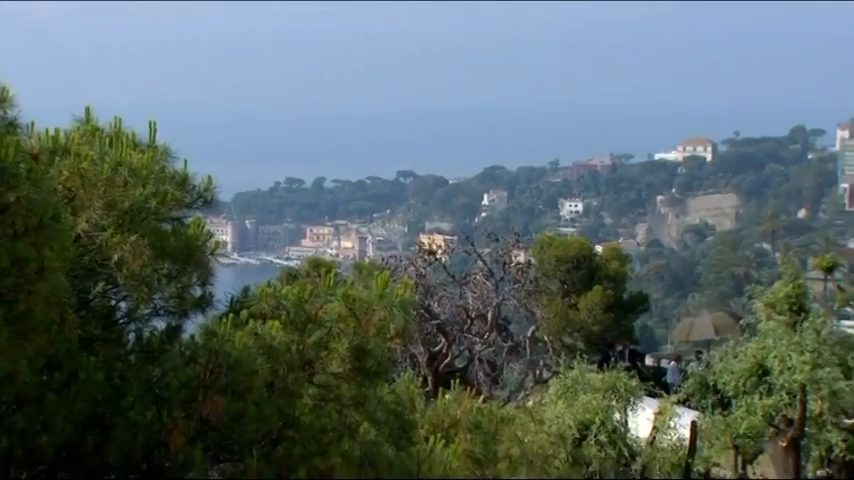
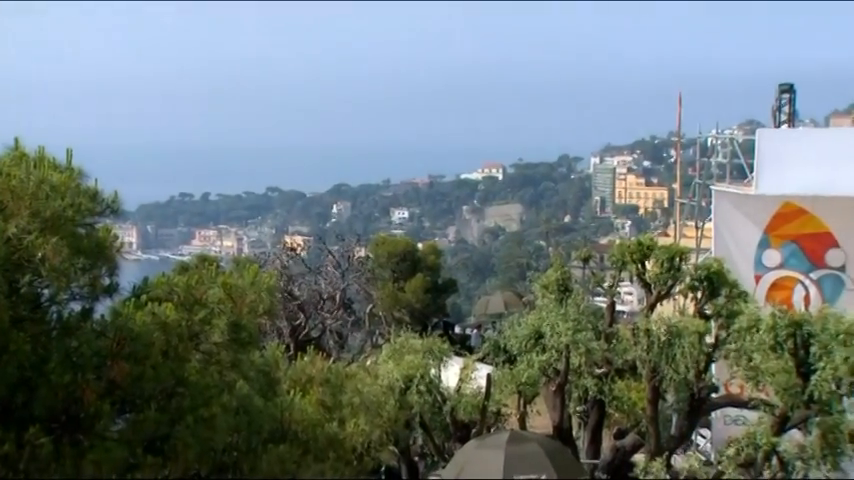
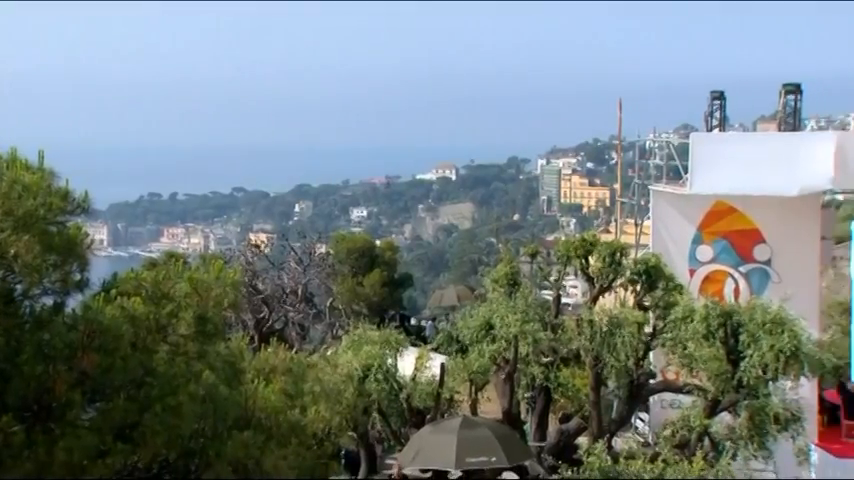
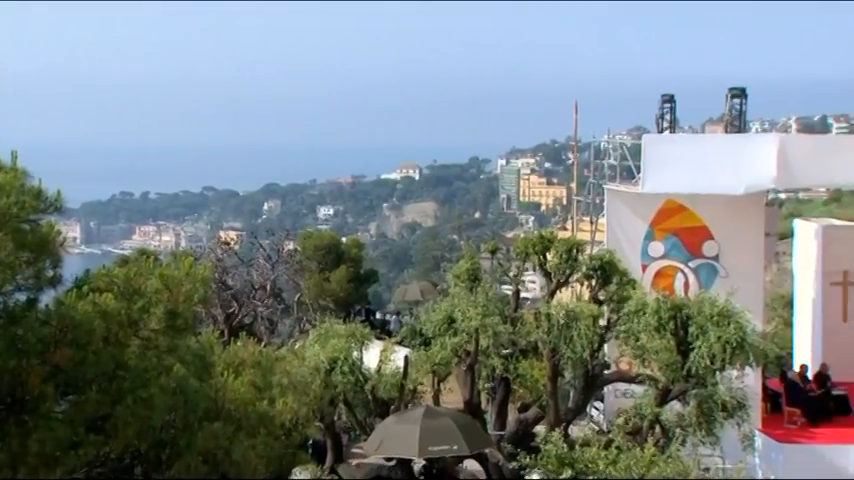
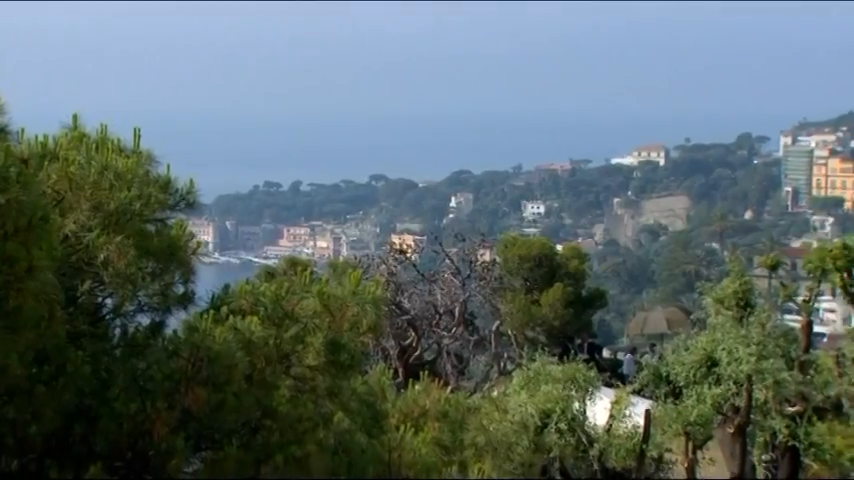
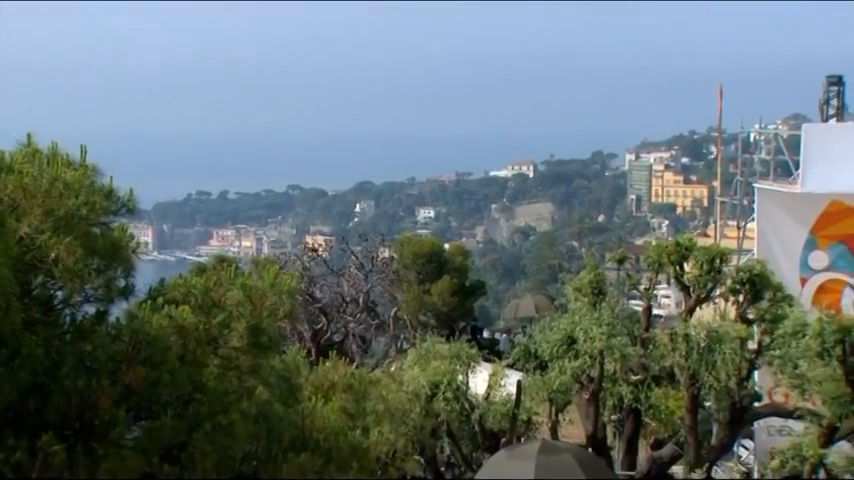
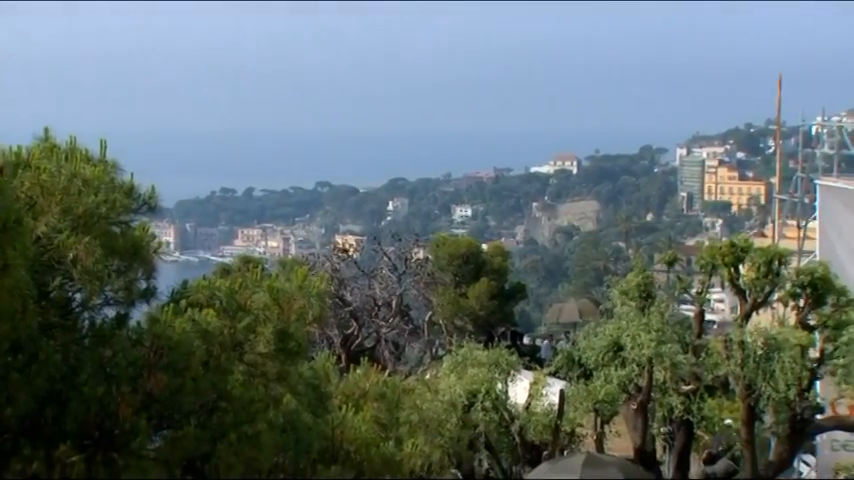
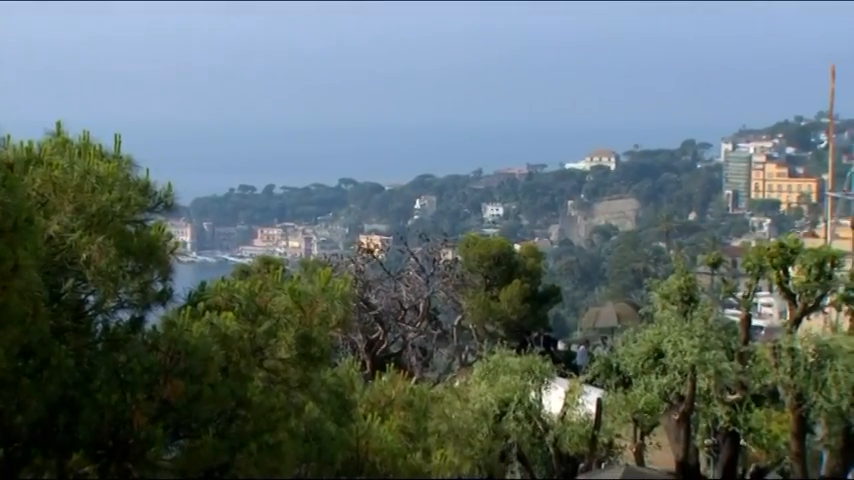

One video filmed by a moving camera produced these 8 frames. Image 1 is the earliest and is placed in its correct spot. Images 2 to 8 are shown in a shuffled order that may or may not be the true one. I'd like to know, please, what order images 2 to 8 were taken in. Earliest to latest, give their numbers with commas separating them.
5, 8, 7, 6, 2, 3, 4
